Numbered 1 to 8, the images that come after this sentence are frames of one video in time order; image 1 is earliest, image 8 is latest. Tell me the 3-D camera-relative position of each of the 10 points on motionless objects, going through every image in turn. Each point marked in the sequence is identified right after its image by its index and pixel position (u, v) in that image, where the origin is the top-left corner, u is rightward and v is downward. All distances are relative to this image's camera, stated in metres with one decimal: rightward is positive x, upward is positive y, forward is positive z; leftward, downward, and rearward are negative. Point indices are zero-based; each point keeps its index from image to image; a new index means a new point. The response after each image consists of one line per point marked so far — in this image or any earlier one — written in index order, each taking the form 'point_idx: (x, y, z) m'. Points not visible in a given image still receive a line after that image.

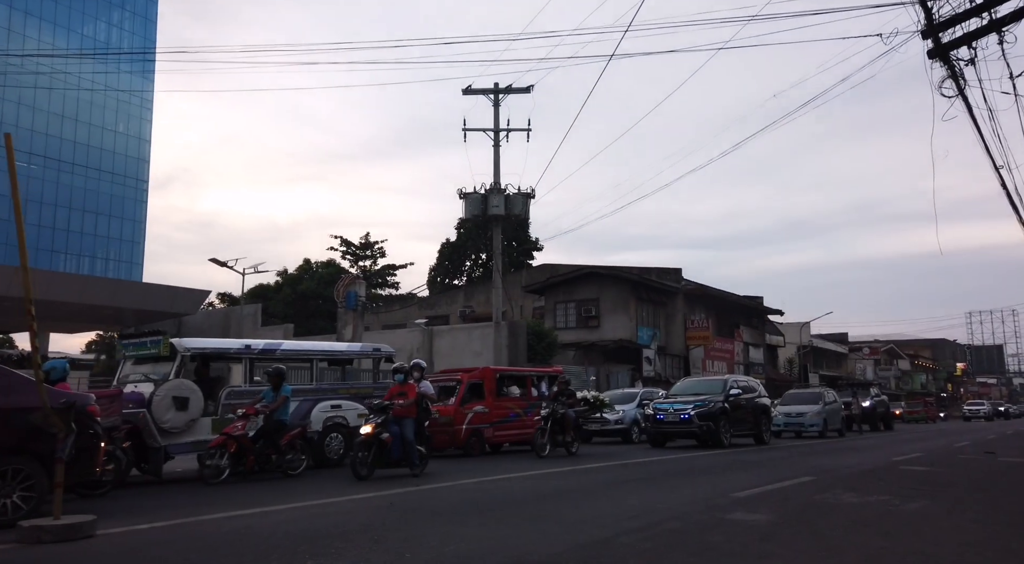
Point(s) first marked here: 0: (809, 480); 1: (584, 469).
0: (+4.2, -2.8, +11.1) m
1: (+1.1, -3.0, +12.7) m
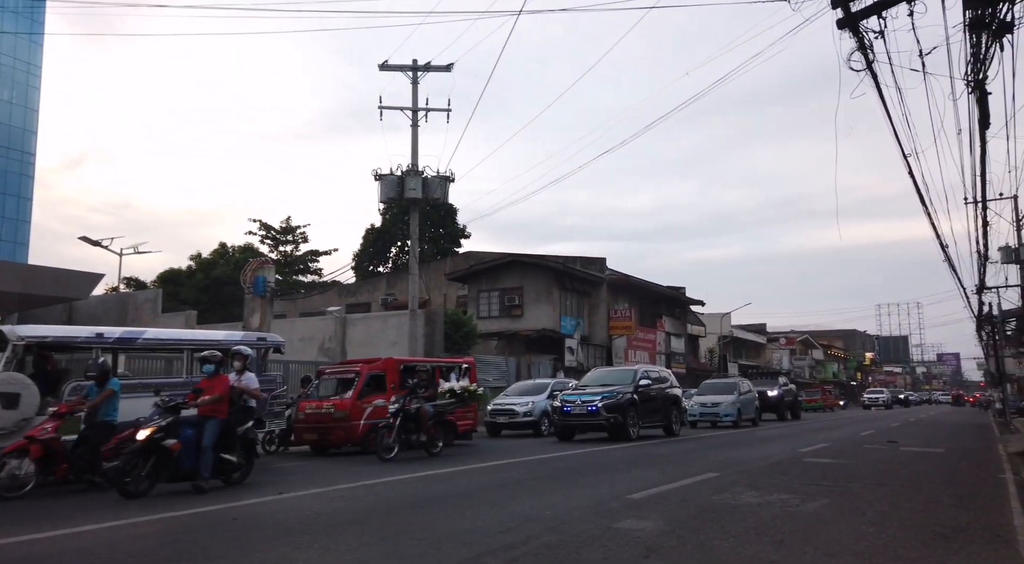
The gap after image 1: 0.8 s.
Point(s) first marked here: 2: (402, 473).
0: (+2.7, -2.7, +10.7) m
1: (-0.5, -2.8, +12.1) m
2: (-1.5, -2.5, +10.3) m
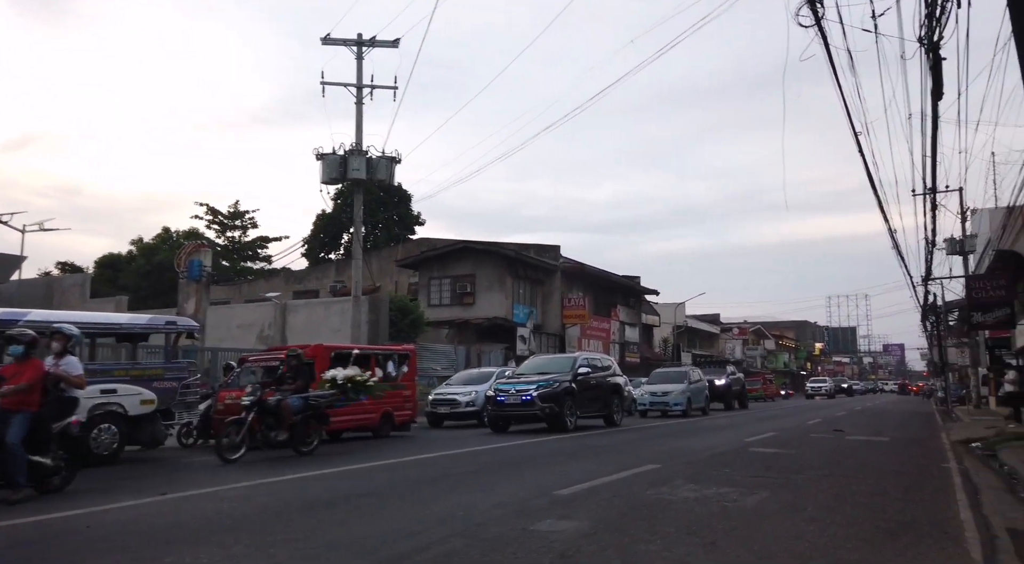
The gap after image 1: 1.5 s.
0: (+1.8, -2.4, +10.2) m
1: (-1.4, -2.6, +11.4) m
2: (-2.3, -2.3, +9.6) m
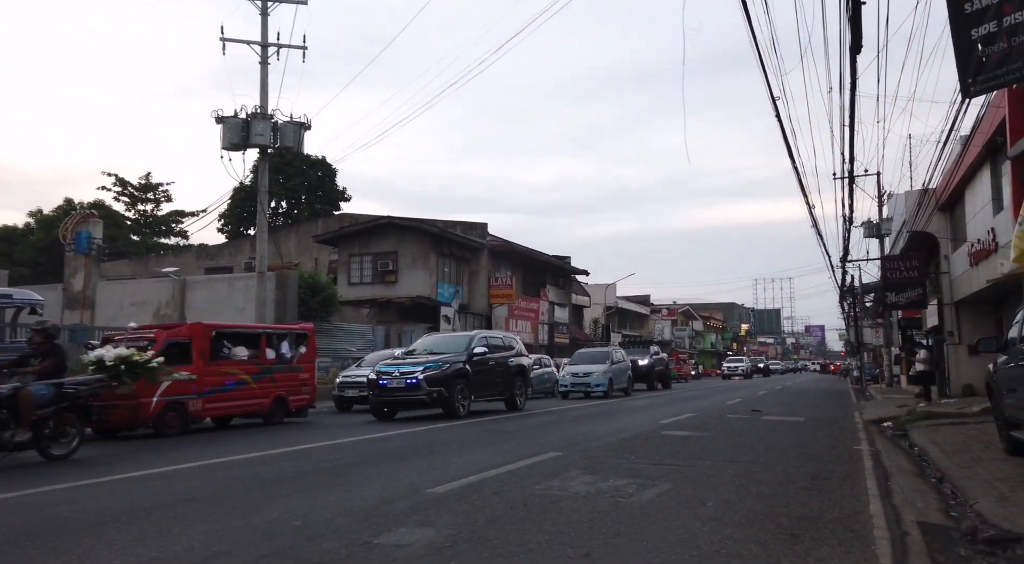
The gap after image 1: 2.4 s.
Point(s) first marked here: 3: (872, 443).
0: (+0.4, -2.1, +9.4) m
1: (-2.9, -2.2, +10.3) m
2: (-3.6, -1.9, +8.4) m
3: (+6.3, -2.8, +13.8) m
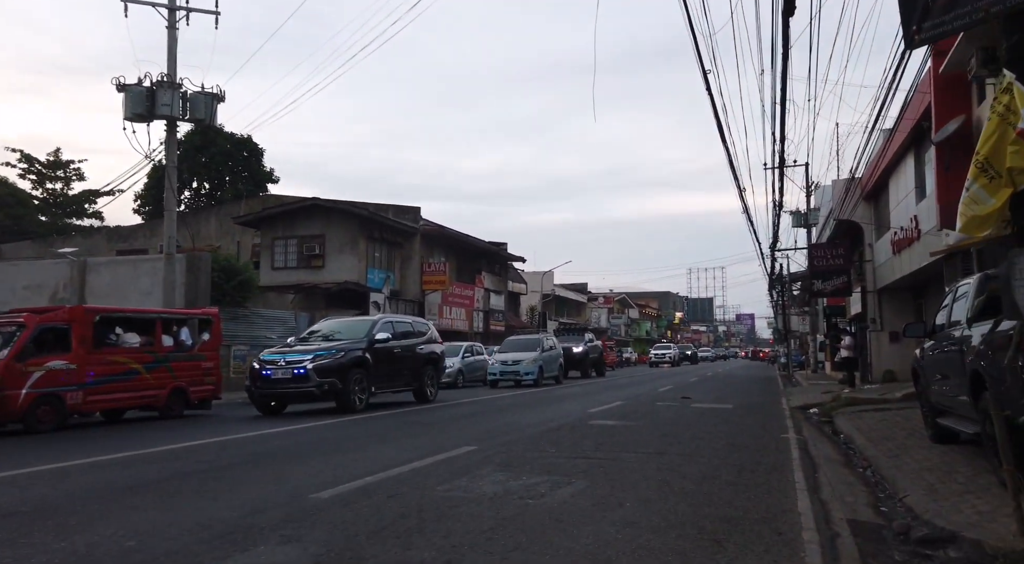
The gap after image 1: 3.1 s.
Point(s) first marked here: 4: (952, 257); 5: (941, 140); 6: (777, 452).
0: (-0.6, -1.9, +8.7) m
1: (-4.0, -1.9, +9.3) m
2: (-4.6, -1.7, +7.4) m
3: (+4.9, -2.6, +13.5) m
4: (+9.8, +0.6, +17.7) m
5: (+8.6, +2.9, +15.8) m
6: (+3.4, -2.2, +10.1) m
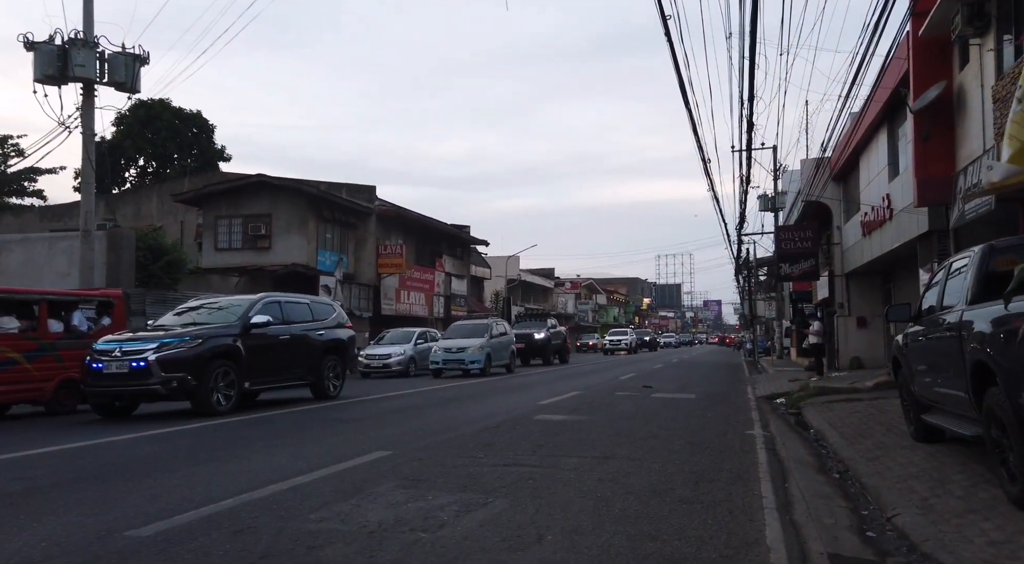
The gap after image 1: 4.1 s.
0: (-1.3, -1.7, +7.2) m
1: (-4.8, -1.7, +7.7) m
2: (-5.3, -1.5, +5.8) m
3: (+3.9, -2.2, +12.3) m
4: (+8.7, +0.9, +16.5) m
5: (+7.5, +3.2, +14.6) m
6: (+2.6, -1.9, +8.8) m
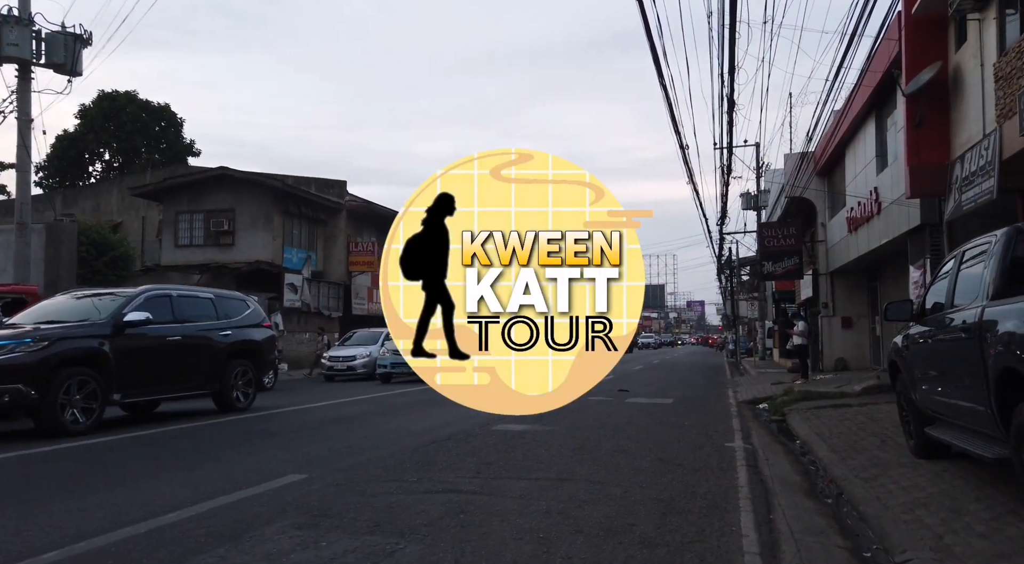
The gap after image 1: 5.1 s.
0: (-1.9, -1.6, +6.0) m
1: (-5.3, -1.6, +6.4) m
2: (-5.8, -1.4, +4.4) m
3: (+3.3, -2.2, +11.1) m
4: (+8.0, +1.0, +15.5) m
5: (+6.9, +3.3, +13.5) m
6: (+2.0, -1.9, +7.6) m
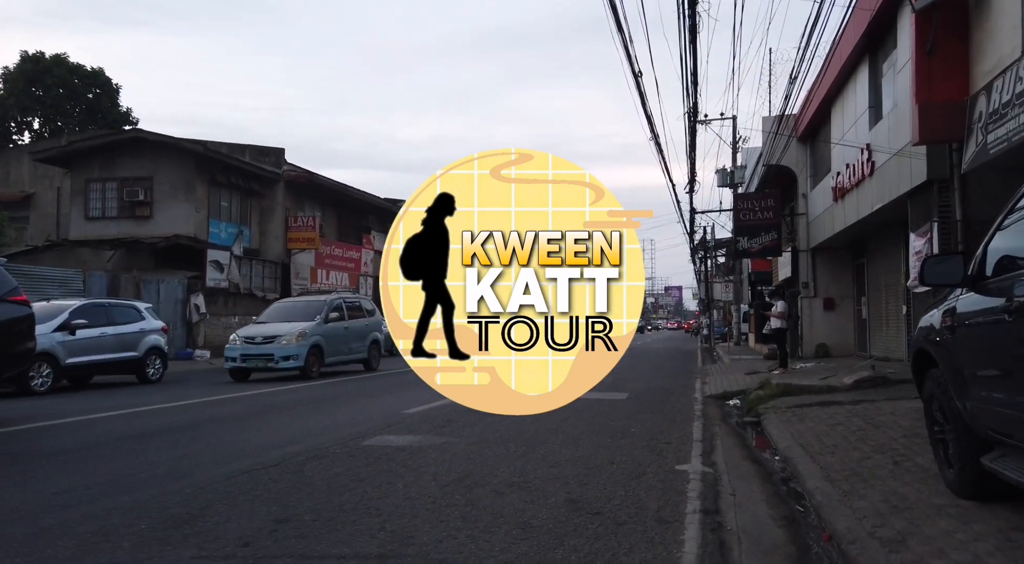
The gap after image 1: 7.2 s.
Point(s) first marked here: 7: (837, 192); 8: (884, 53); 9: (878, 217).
0: (-3.0, -1.3, +3.0) m
1: (-6.4, -1.3, +3.3) m
2: (-6.8, -1.1, +1.3) m
3: (+2.1, -1.8, +8.3) m
4: (+6.6, +1.5, +12.7) m
5: (+5.6, +3.7, +10.7) m
6: (+0.9, -1.5, +4.8) m
7: (+7.7, +2.2, +18.6) m
8: (+7.0, +4.4, +15.0) m
9: (+7.4, +1.4, +16.0) m
